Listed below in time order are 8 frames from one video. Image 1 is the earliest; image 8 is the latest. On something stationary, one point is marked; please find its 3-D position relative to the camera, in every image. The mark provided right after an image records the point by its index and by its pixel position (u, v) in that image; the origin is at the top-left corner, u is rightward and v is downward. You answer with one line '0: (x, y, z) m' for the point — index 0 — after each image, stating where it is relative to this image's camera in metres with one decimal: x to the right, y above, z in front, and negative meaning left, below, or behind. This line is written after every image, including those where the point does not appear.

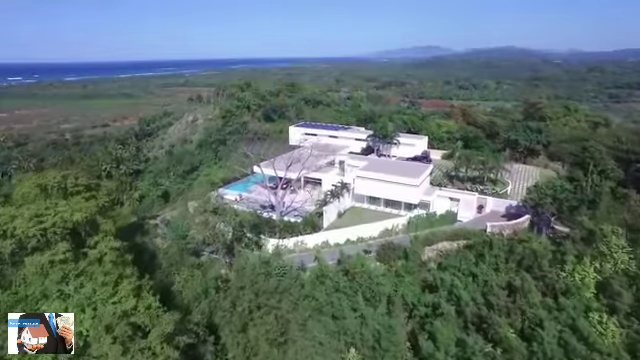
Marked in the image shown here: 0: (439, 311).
0: (+2.1, -2.3, +11.8) m
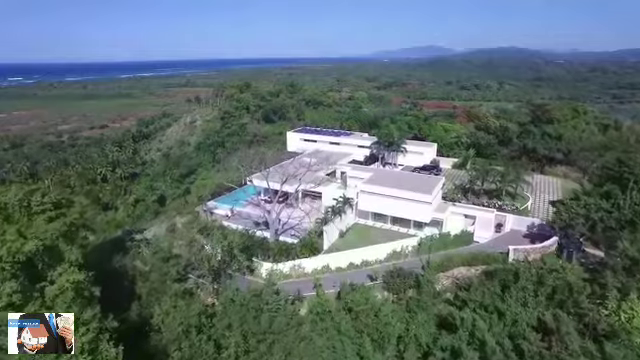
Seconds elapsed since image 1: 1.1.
0: (+2.1, -2.7, +10.2) m
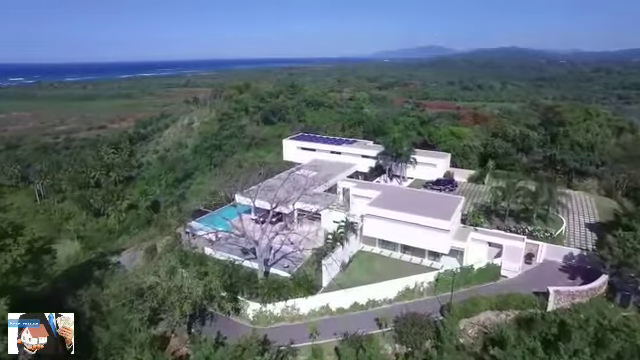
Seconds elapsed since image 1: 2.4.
0: (+2.1, -3.0, +8.1) m
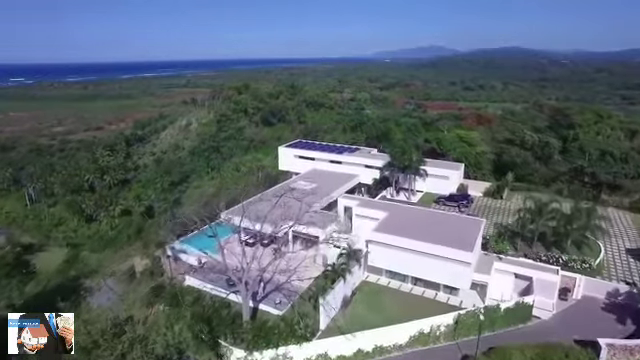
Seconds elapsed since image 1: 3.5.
0: (+2.0, -3.3, +6.4) m
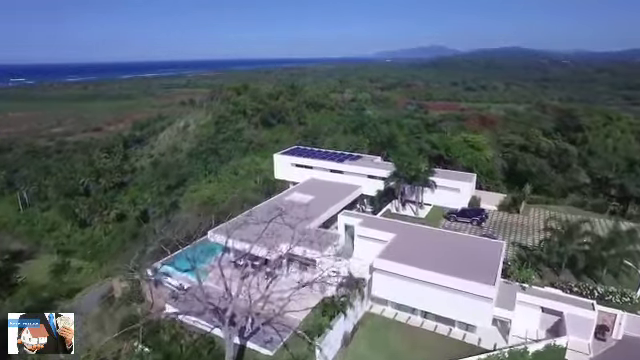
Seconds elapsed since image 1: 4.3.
0: (+2.0, -3.6, +5.1) m
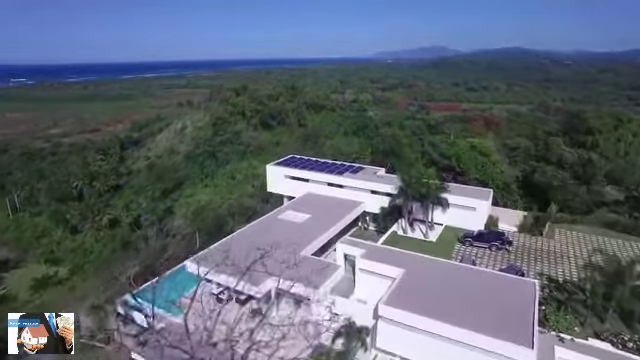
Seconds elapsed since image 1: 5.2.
0: (+1.9, -3.9, +3.5) m
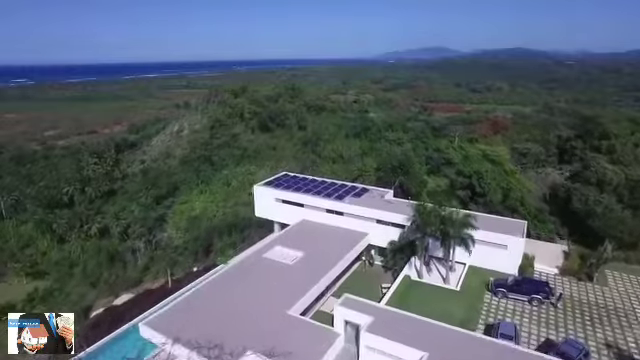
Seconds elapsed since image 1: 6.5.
0: (+1.8, -4.3, +1.2) m
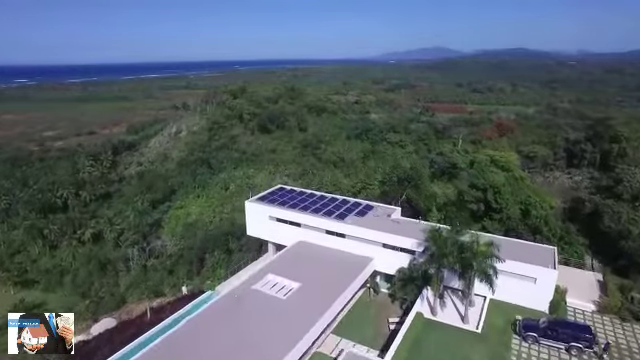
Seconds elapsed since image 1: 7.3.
0: (+1.8, -4.6, -0.1) m
